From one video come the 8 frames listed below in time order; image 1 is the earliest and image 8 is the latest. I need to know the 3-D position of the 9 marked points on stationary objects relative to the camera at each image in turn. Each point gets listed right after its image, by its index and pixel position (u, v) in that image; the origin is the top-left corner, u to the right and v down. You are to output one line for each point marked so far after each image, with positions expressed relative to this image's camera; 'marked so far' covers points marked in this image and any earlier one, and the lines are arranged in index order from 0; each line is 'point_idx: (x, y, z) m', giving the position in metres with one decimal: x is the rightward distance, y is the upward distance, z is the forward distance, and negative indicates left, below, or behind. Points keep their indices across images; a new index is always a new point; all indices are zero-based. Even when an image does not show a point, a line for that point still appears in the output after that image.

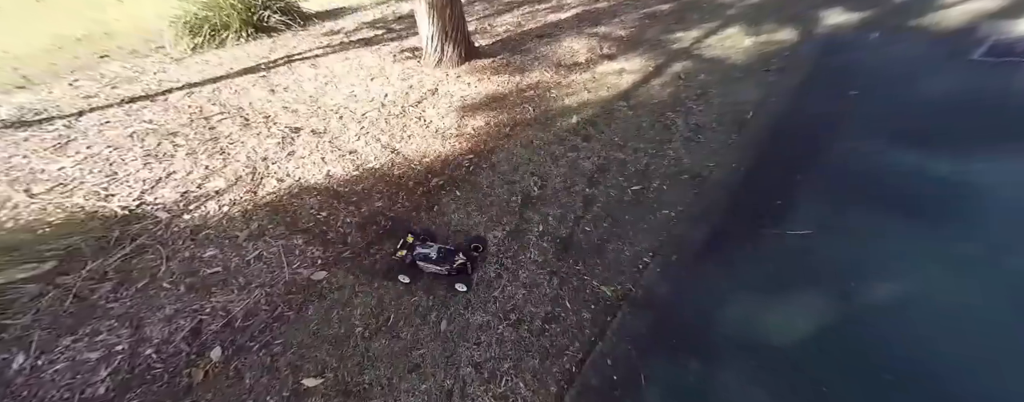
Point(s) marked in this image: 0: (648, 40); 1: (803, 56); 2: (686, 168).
0: (+1.8, +2.3, +5.2) m
1: (+3.7, +1.8, +4.9) m
2: (+1.6, +0.3, +3.3) m
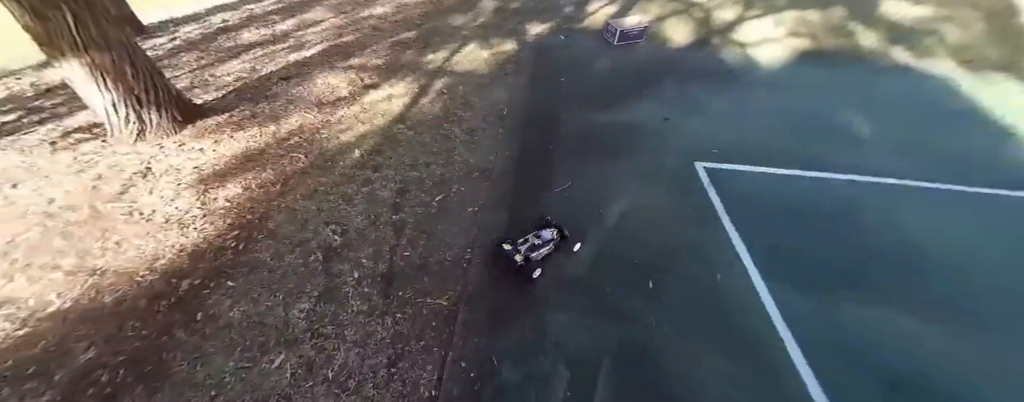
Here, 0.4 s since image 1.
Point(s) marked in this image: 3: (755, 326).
0: (-1.6, +2.0, +5.3) m
1: (+0.3, +2.2, +5.9) m
2: (-0.4, +0.3, +3.5) m
3: (+1.5, -0.8, +2.4) m
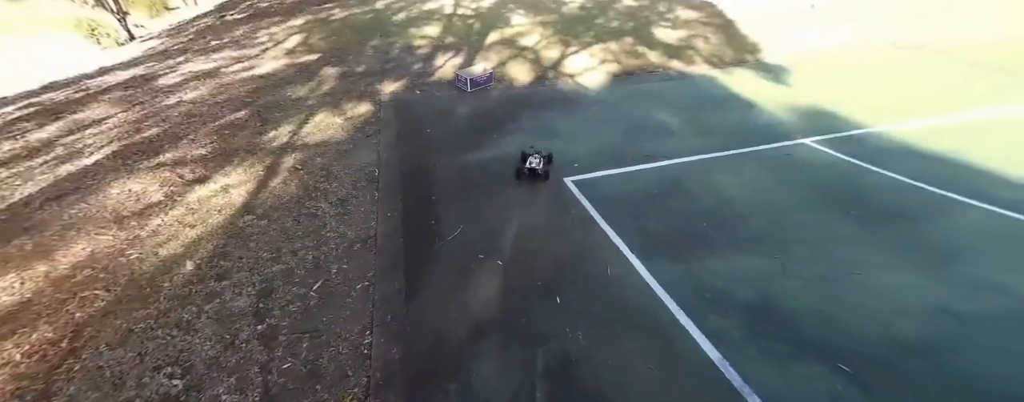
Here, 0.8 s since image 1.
0: (-3.4, +0.7, +4.6) m
1: (-1.9, +1.3, +5.7) m
2: (-1.3, -0.3, +3.1) m
3: (+1.0, -0.7, +2.6) m
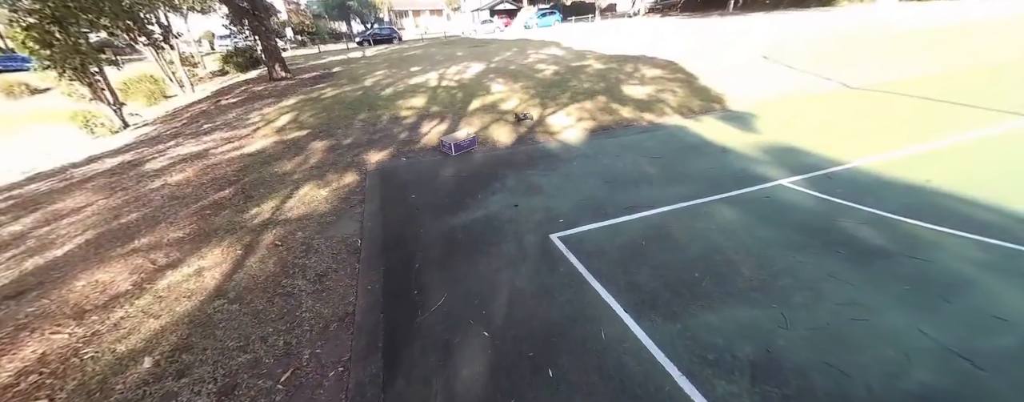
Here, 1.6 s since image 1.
0: (-3.6, -0.3, +4.5) m
1: (-2.2, +0.2, +5.7) m
2: (-1.4, -0.9, +2.9) m
3: (+0.9, -1.1, +2.4) m
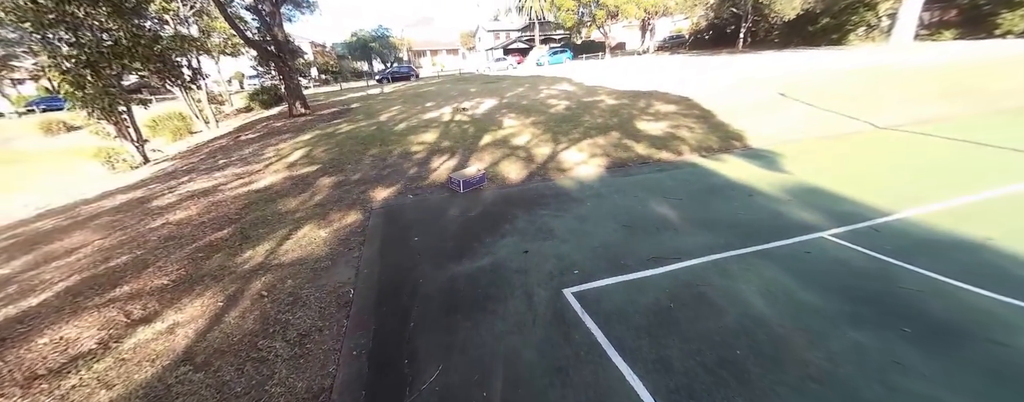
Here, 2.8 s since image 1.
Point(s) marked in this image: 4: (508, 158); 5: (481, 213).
0: (-3.5, -0.8, +4.2) m
1: (-2.0, -0.4, +5.4) m
2: (-1.4, -1.3, +2.5) m
3: (+1.0, -1.4, +1.8) m
4: (-0.1, +1.1, +9.3) m
5: (-0.5, -0.2, +6.1) m
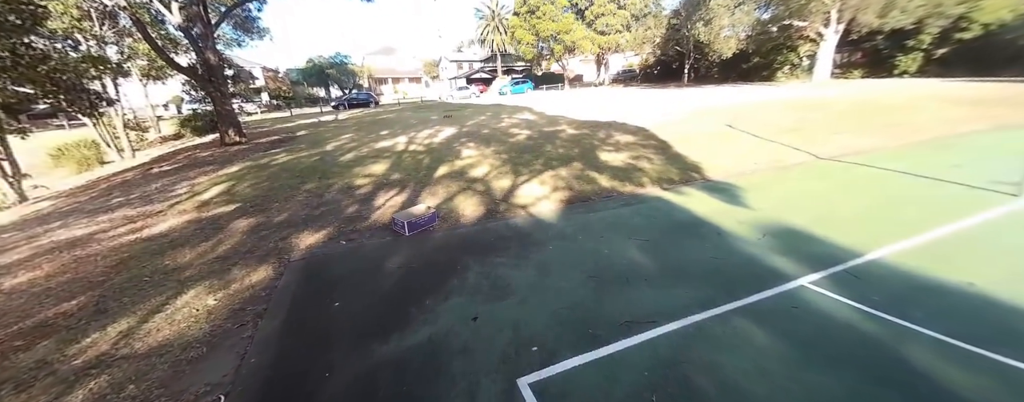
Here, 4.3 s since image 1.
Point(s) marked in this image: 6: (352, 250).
0: (-4.0, -1.4, +2.9) m
1: (-2.7, -1.1, +4.3) m
2: (-1.7, -1.7, +1.4) m
3: (+0.7, -1.8, +1.0) m
4: (-1.1, +0.2, +8.5) m
5: (-1.2, -0.9, +5.1) m
6: (-2.4, -0.8, +5.5) m
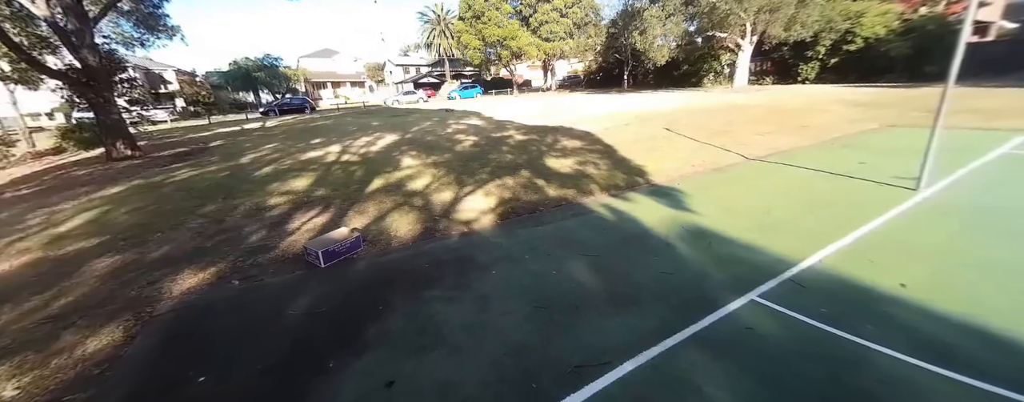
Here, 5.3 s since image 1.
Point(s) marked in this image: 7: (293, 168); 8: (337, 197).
0: (-4.5, -1.8, +1.7) m
1: (-3.3, -1.4, +3.2) m
2: (-2.0, -2.0, +0.5) m
3: (+0.4, -2.0, +0.4) m
4: (-2.4, -0.2, +7.6) m
5: (-2.0, -1.2, +4.3) m
6: (-3.2, -1.1, +4.4) m
7: (-6.2, +0.8, +10.2) m
8: (-3.9, +0.1, +8.0) m
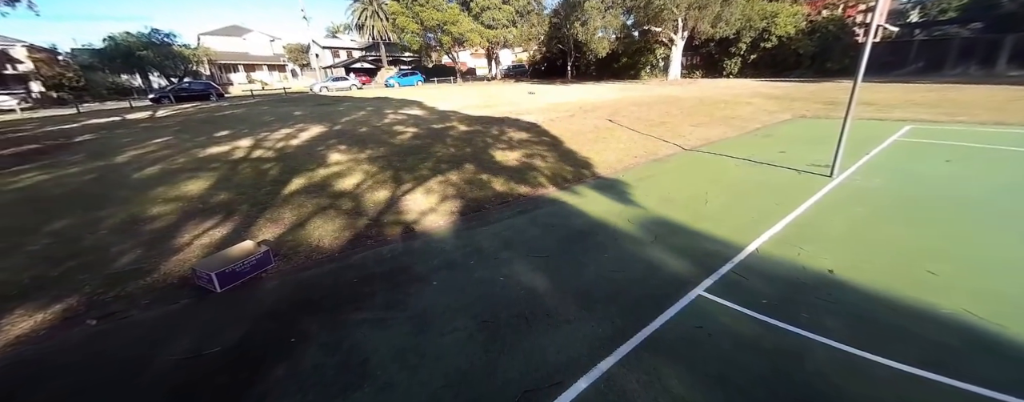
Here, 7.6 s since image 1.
0: (-4.7, -2.0, +0.6) m
1: (-3.8, -1.6, +2.3) m
2: (-2.1, -2.2, -0.3) m
3: (+0.4, -2.1, 0.0) m
4: (-3.4, -0.2, +6.7) m
5: (-2.6, -1.3, +3.4) m
6: (-3.8, -1.3, +3.5) m
7: (-7.6, +0.8, +8.7) m
8: (-5.0, 0.0, +6.9) m
